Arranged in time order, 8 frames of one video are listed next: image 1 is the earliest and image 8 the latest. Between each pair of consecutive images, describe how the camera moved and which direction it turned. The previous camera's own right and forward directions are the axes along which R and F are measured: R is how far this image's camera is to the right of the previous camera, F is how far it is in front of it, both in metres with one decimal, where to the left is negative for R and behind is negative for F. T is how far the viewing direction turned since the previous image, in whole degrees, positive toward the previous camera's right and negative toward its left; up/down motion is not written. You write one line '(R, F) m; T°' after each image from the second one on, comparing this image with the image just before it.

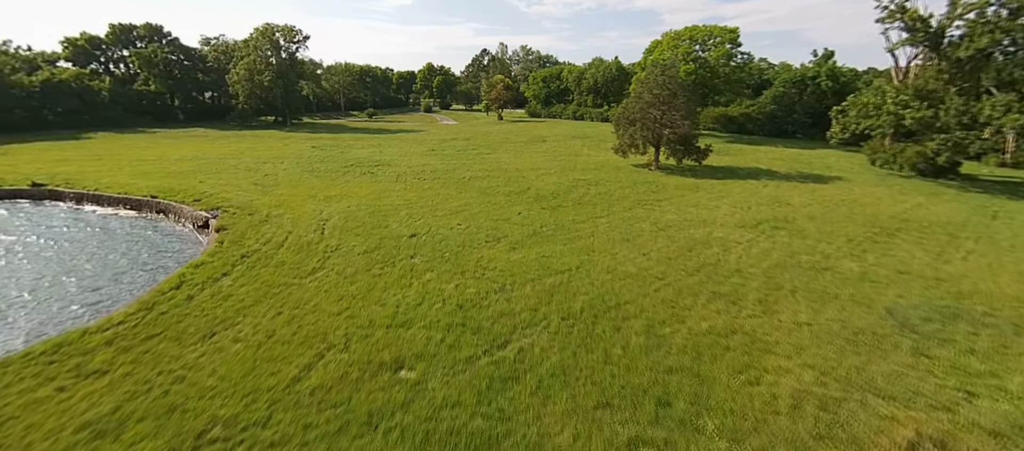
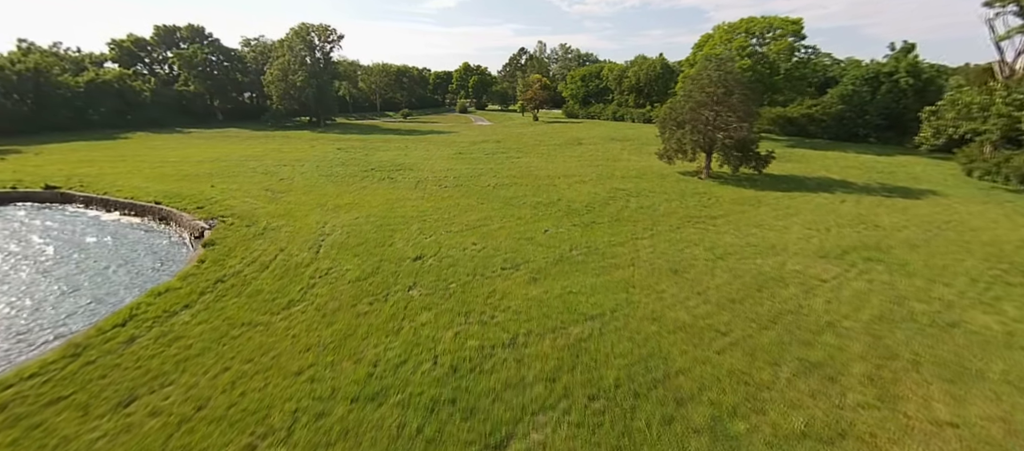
(+0.3, +1.8) m; -5°
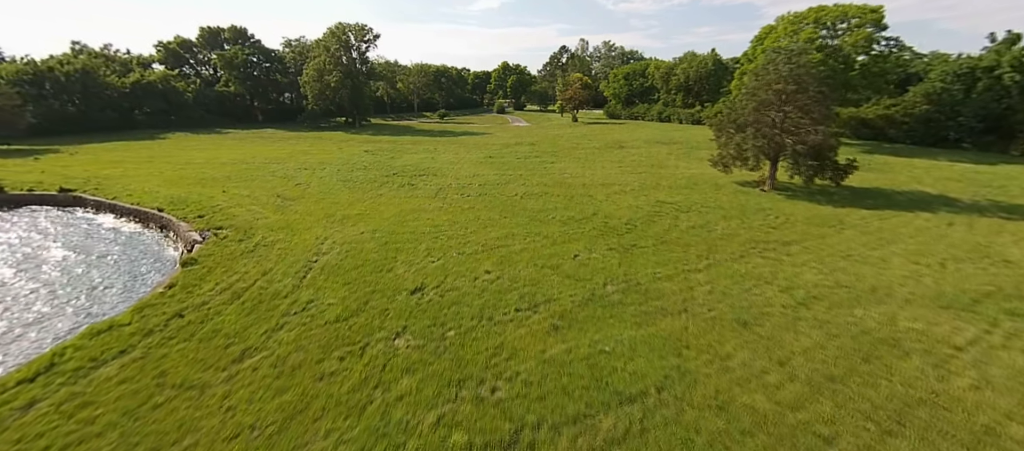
(+0.3, +1.8) m; -5°
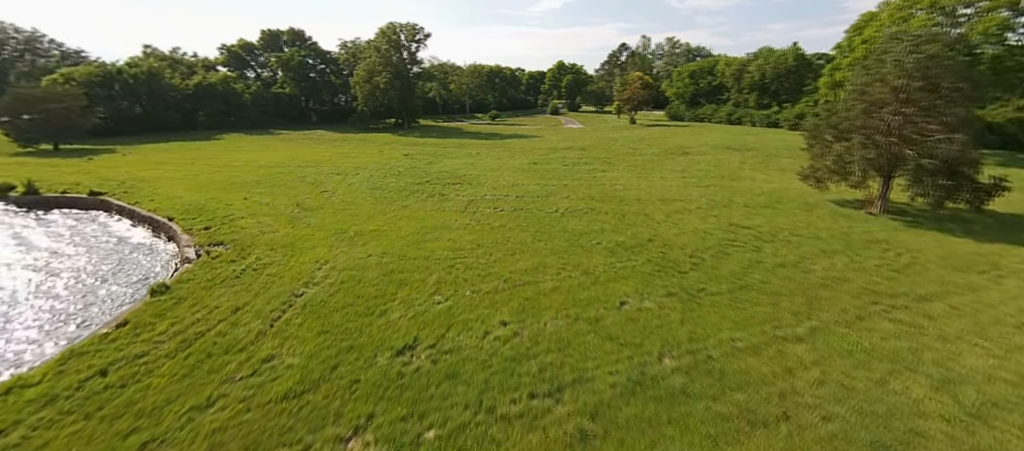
(+0.4, +2.1) m; -7°
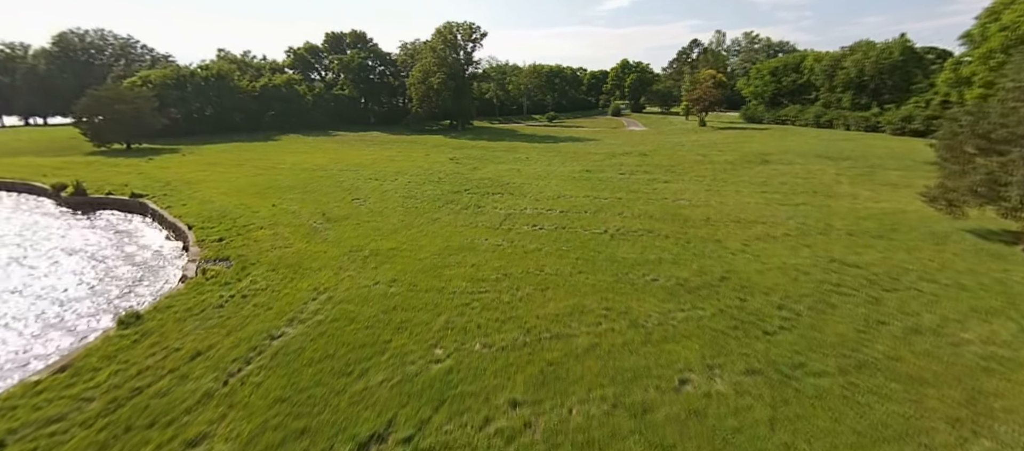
(+0.5, +1.8) m; -8°
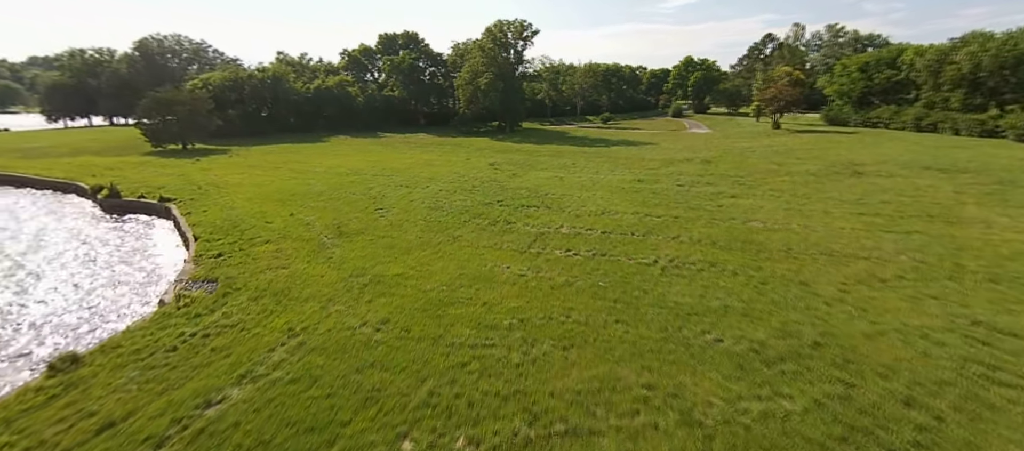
(+0.5, +1.8) m; -7°
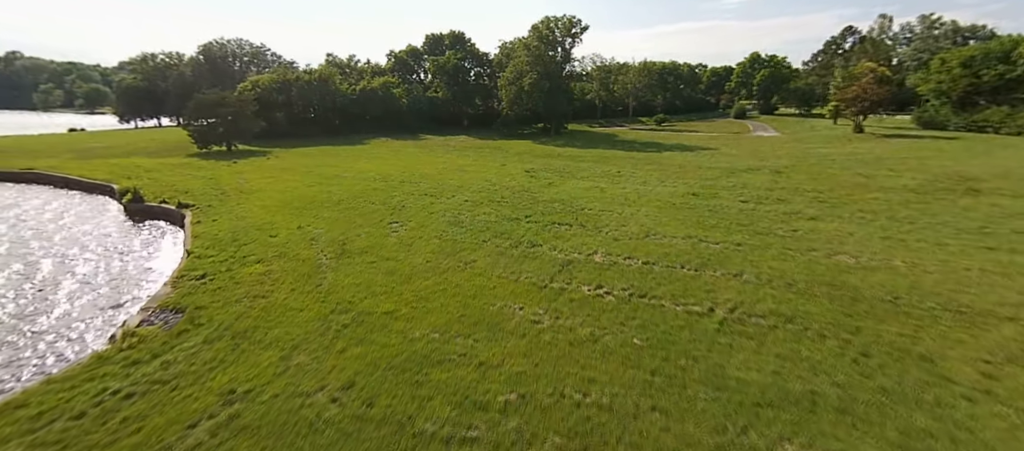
(+0.6, +1.7) m; -7°
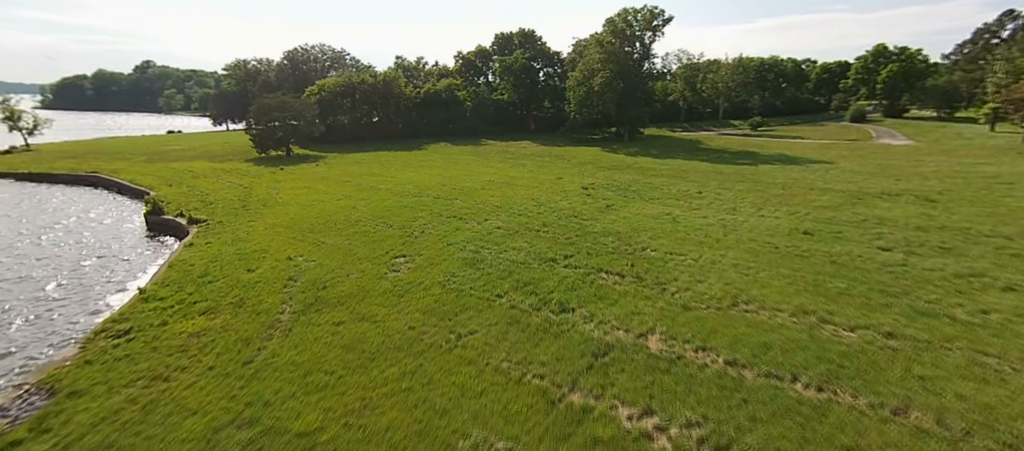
(+0.9, +3.0) m; -10°
